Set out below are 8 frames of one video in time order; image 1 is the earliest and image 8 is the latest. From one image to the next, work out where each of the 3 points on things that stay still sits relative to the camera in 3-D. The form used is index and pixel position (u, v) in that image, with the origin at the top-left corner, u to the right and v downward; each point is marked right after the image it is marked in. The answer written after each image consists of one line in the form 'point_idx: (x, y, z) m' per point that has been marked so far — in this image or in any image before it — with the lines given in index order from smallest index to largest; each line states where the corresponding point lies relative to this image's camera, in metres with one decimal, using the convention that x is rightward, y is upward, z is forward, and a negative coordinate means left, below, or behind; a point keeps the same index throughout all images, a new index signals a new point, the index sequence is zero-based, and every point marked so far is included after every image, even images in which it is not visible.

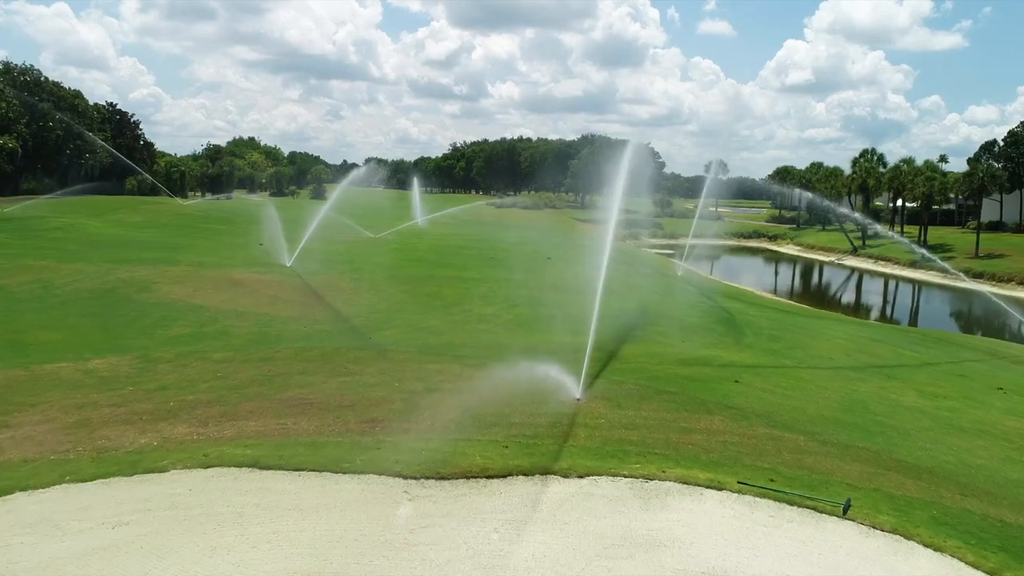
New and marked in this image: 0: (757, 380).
0: (+8.3, -3.2, +16.7) m
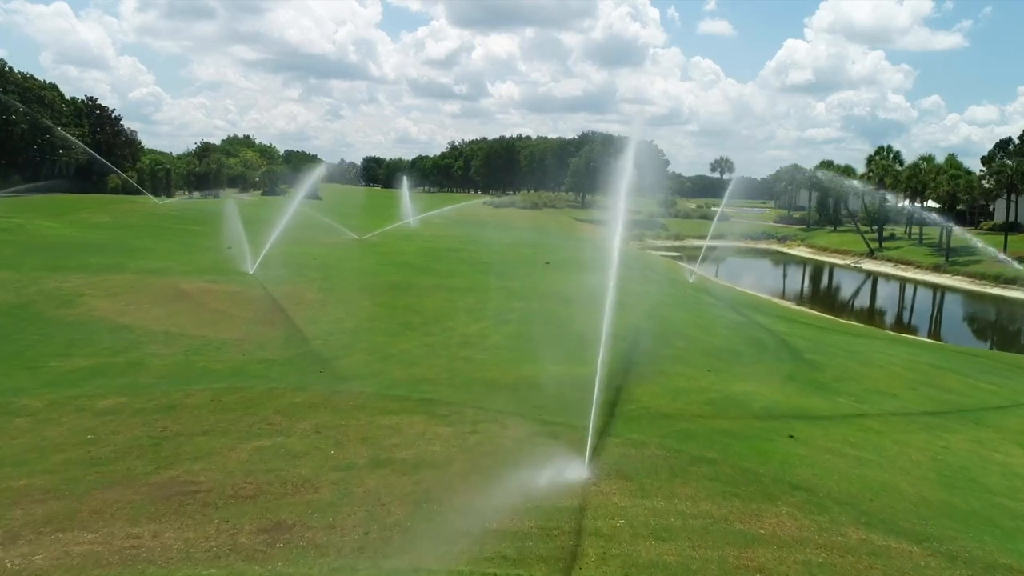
0: (+7.9, -3.8, +12.7) m
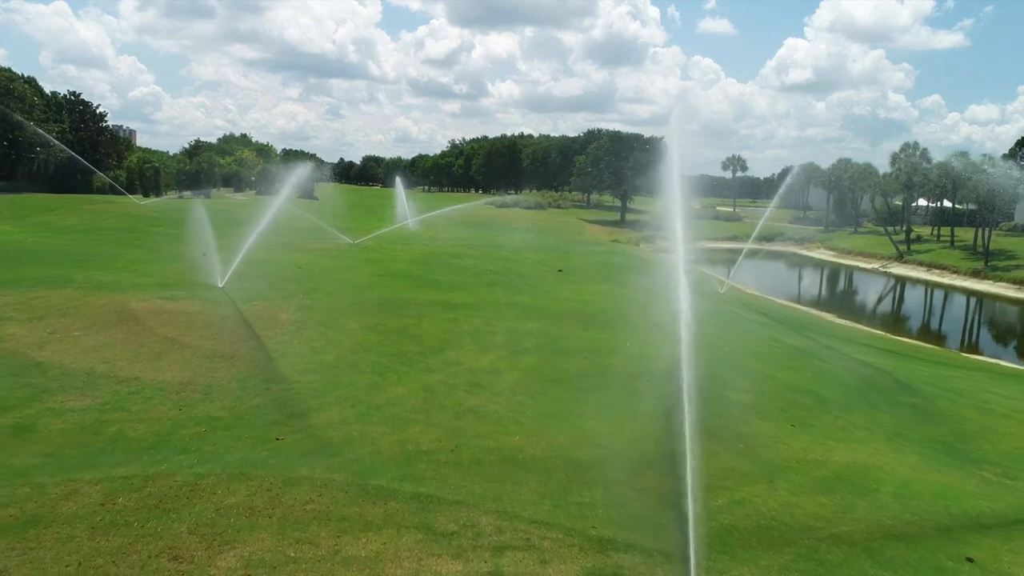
0: (+8.6, -4.7, +8.5) m
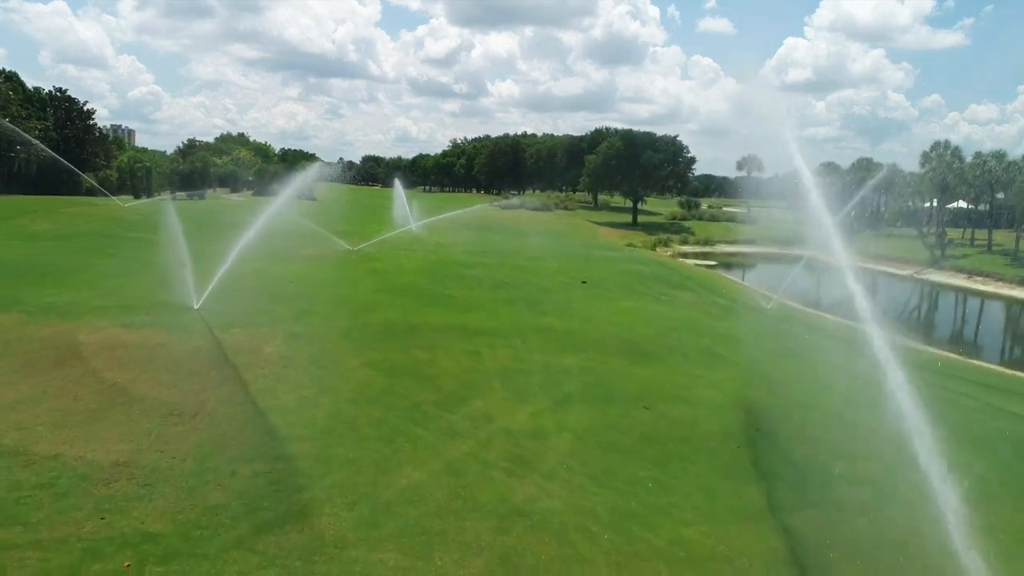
0: (+9.8, -5.6, +4.6) m
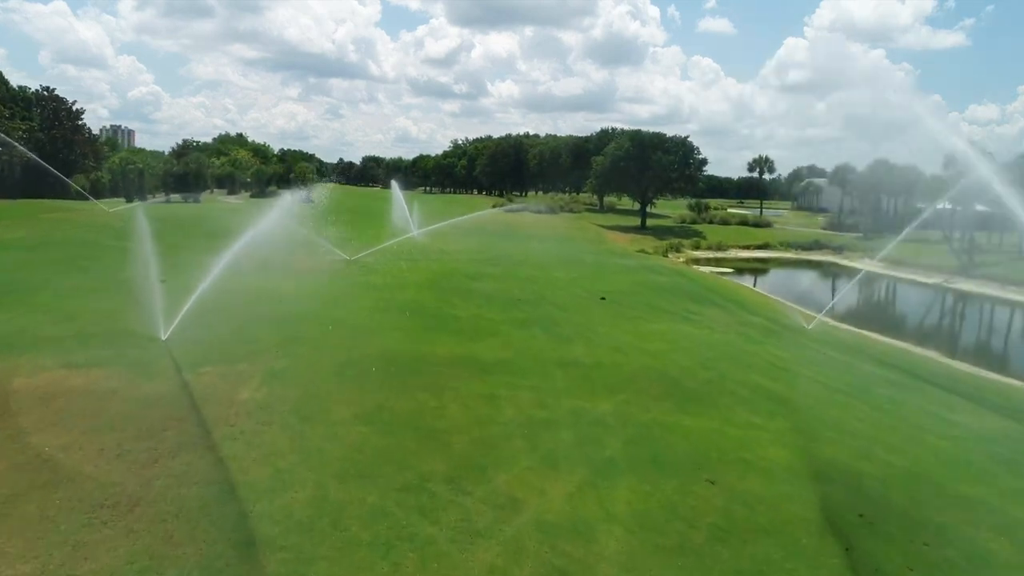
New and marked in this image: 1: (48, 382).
0: (+10.6, -6.7, +1.6) m
1: (-13.4, -2.9, +14.1) m
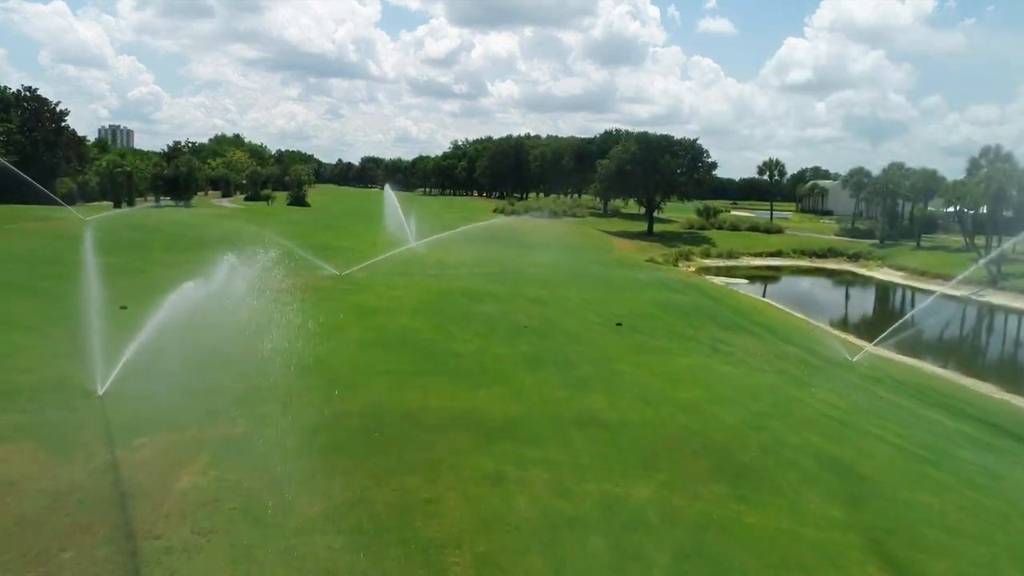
0: (+10.9, -8.1, -1.7) m
1: (-13.1, -4.3, +10.8) m
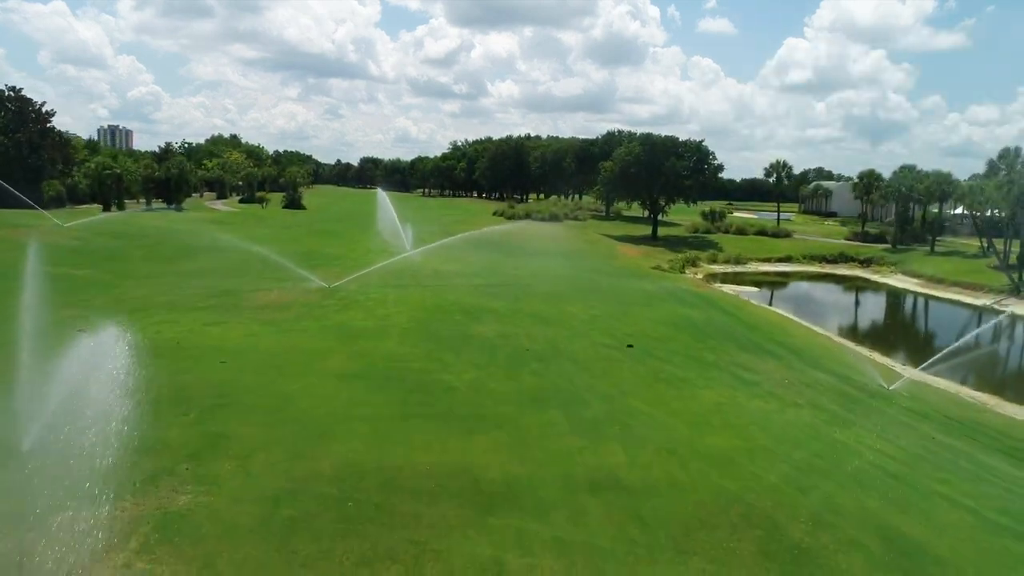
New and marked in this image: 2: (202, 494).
0: (+11.0, -9.0, -4.1) m
1: (-13.1, -5.3, +8.3) m
2: (-7.7, -5.0, +11.7) m
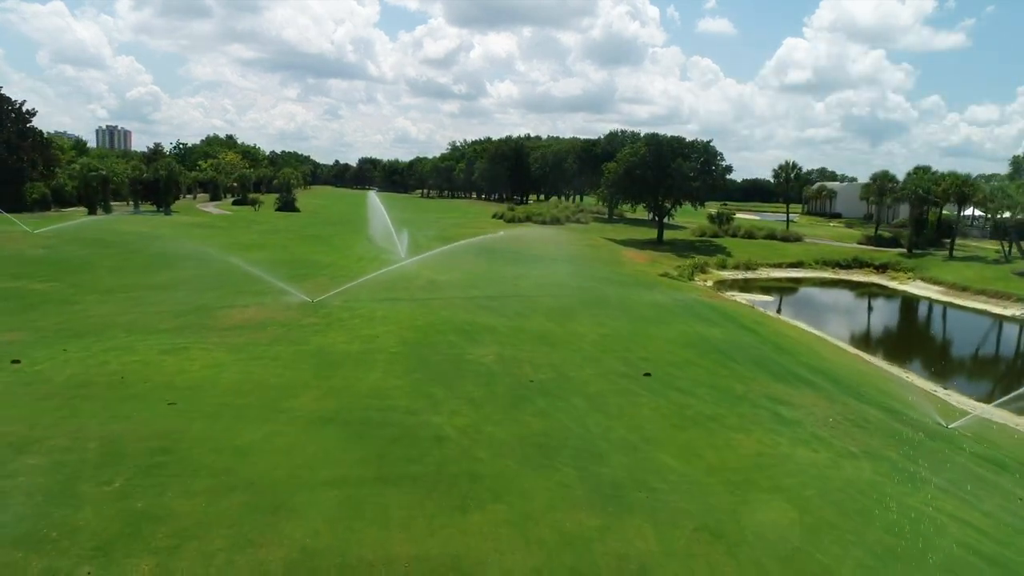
0: (+11.1, -10.0, -7.2) m
1: (-13.0, -6.2, +5.2) m
2: (-7.6, -6.0, +8.6) m
